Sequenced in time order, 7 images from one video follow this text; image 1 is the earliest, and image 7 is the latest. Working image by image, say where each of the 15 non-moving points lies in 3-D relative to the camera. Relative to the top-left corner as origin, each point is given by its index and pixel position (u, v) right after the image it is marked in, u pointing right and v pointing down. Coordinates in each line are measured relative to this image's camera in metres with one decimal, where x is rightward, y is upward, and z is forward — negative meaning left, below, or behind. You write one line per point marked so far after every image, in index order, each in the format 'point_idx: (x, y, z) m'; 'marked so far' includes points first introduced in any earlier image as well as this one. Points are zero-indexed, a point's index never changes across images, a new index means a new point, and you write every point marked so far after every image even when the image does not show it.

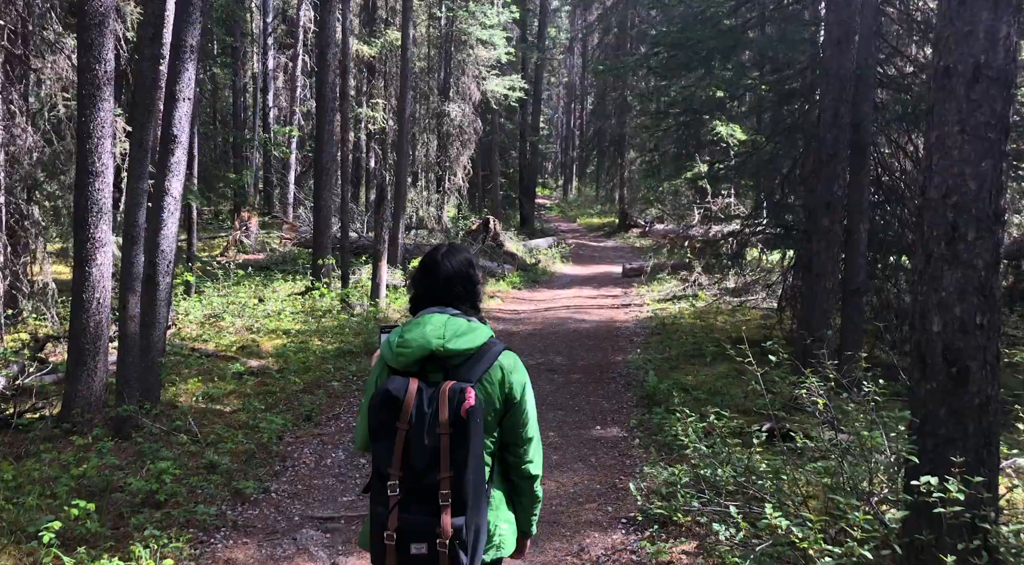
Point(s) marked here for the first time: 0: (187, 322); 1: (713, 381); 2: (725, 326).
0: (-4.6, -0.6, +14.1) m
1: (+2.2, -1.1, +11.0) m
2: (+3.4, -0.7, +16.0) m
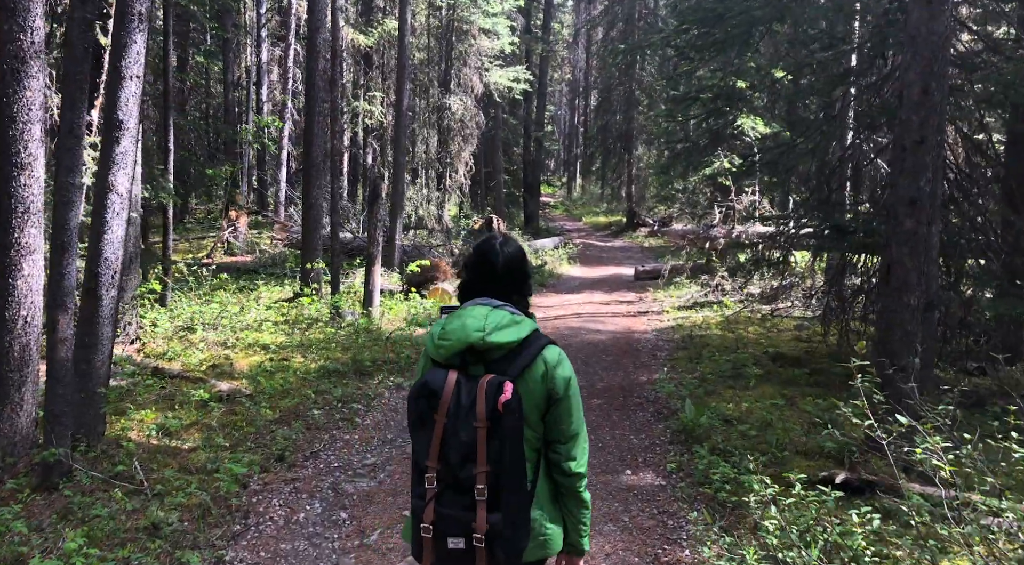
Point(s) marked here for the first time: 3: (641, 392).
0: (-4.5, -0.7, +12.5) m
1: (+2.3, -1.2, +9.4) m
2: (+3.6, -0.8, +14.3) m
3: (+1.4, -1.2, +10.6) m
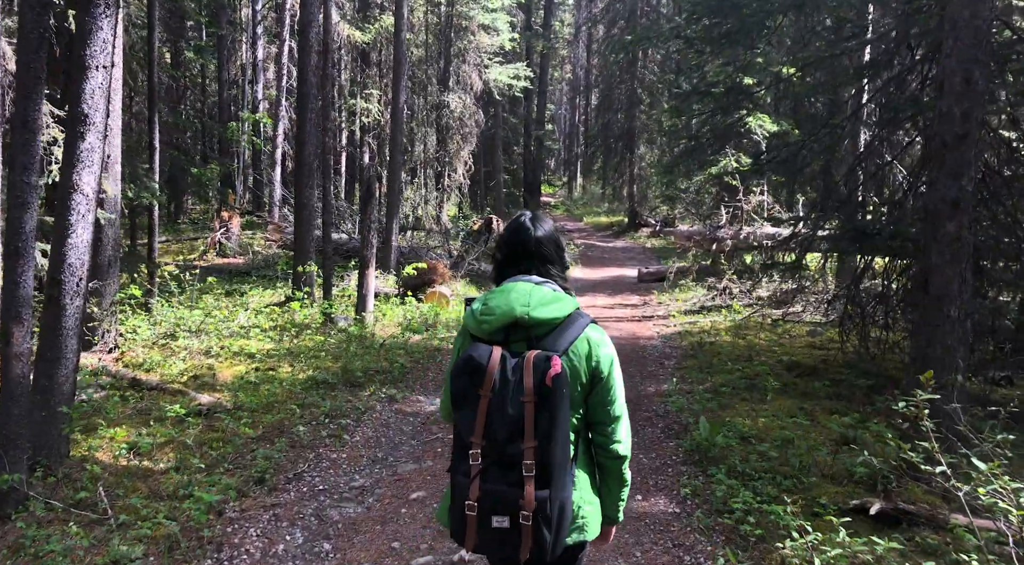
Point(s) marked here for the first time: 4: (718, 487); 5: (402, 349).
0: (-4.5, -0.7, +11.9) m
1: (+2.3, -1.3, +8.7) m
2: (+3.6, -0.9, +13.7) m
3: (+1.4, -1.2, +9.9) m
4: (+1.5, -1.5, +7.4) m
5: (-1.5, -0.9, +13.2) m
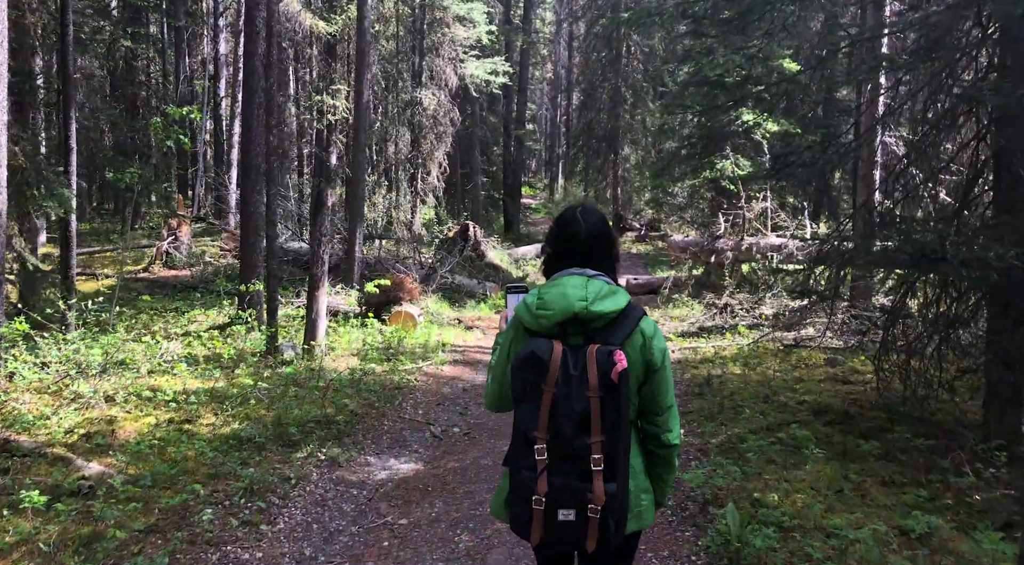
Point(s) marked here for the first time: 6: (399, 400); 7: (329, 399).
0: (-4.8, -1.0, +9.7) m
1: (+2.1, -1.6, +6.7) m
2: (+3.2, -1.2, +11.7) m
3: (+1.1, -1.5, +7.9) m
4: (+1.3, -1.8, +5.4) m
5: (-1.8, -1.2, +11.1) m
6: (-1.2, -1.3, +10.9) m
7: (-1.9, -1.2, +10.4) m
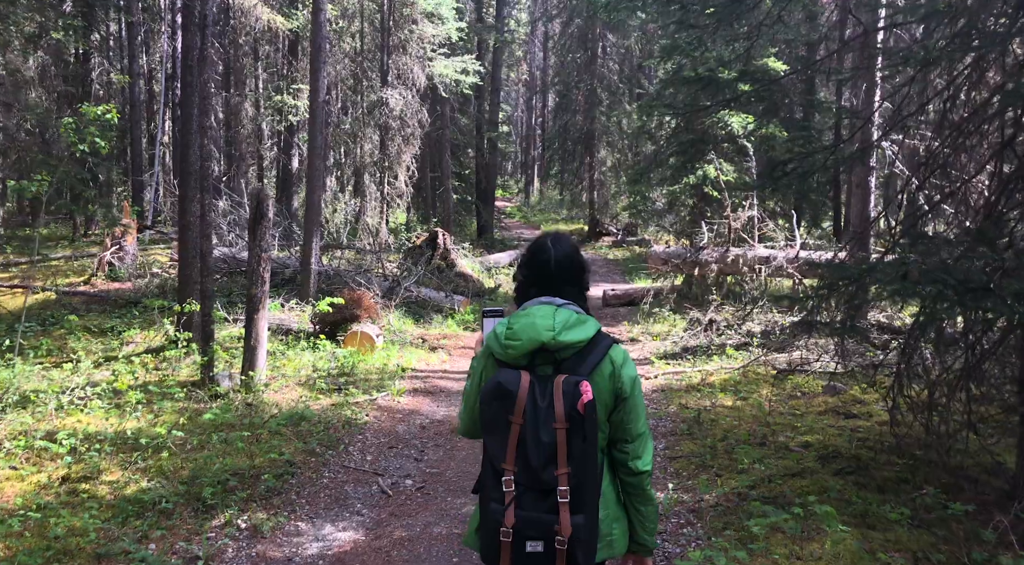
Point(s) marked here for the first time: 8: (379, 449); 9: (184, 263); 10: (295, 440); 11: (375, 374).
0: (-5.1, -1.3, +8.2) m
1: (+1.9, -1.8, +5.4) m
2: (+2.9, -1.4, +10.4) m
3: (+0.9, -1.8, +6.5) m
4: (+1.1, -2.0, +4.0) m
5: (-2.1, -1.4, +9.7) m
6: (-1.6, -1.5, +9.5) m
7: (-2.2, -1.4, +9.0) m
8: (-1.3, -1.6, +9.6) m
9: (-4.5, +0.3, +13.5) m
10: (-2.0, -1.5, +9.5) m
11: (-1.8, -1.2, +12.9) m
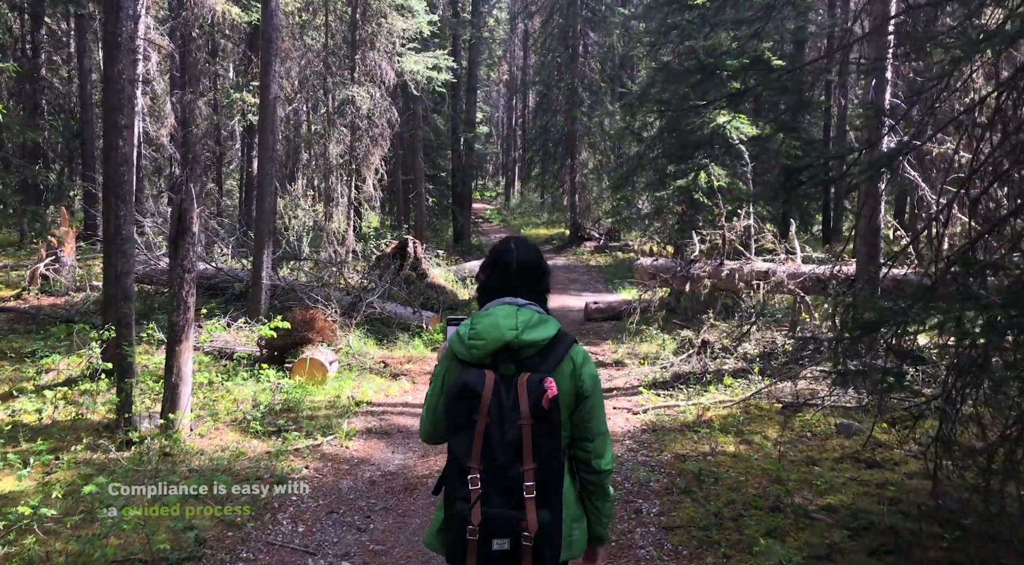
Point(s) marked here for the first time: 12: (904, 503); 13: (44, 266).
0: (-5.4, -1.5, +6.5) m
1: (+1.7, -2.0, +3.8) m
2: (+2.6, -1.7, +8.8) m
3: (+0.6, -2.0, +4.9) m
4: (+0.9, -2.3, +2.4) m
5: (-2.4, -1.7, +8.0) m
6: (-1.9, -1.8, +7.9) m
7: (-2.5, -1.7, +7.3) m
8: (-1.6, -1.9, +8.0) m
9: (-4.8, 0.0, +11.8) m
10: (-2.3, -1.7, +7.8) m
11: (-2.2, -1.5, +11.3) m
12: (+3.1, -1.8, +7.5) m
13: (-8.8, +0.3, +18.7) m
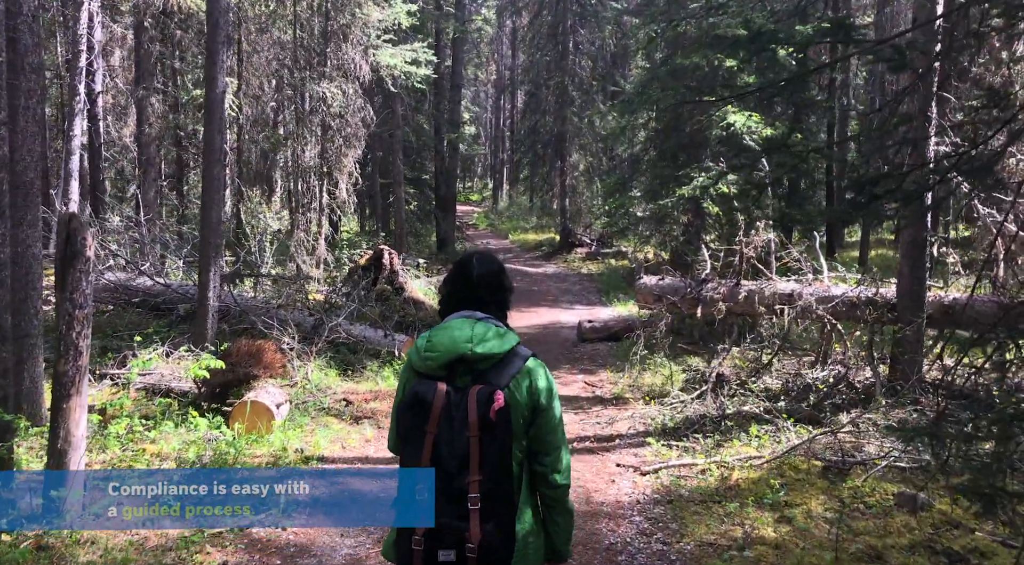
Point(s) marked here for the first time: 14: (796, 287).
0: (-5.5, -1.8, +4.4) m
1: (+1.6, -2.3, +1.8) m
2: (+2.4, -2.0, +6.8) m
3: (+0.5, -2.3, +2.9) m
4: (+0.9, -2.6, +0.4) m
5: (-2.6, -2.0, +5.9) m
6: (-2.0, -2.1, +5.8) m
7: (-2.7, -2.0, +5.2) m
8: (-1.7, -2.2, +5.9) m
9: (-5.0, -0.3, +9.7) m
10: (-2.5, -2.0, +5.7) m
11: (-2.3, -1.8, +9.2) m
12: (+3.0, -2.1, +5.5) m
13: (-9.1, 0.0, +16.5) m
14: (+3.5, -0.1, +12.4) m
